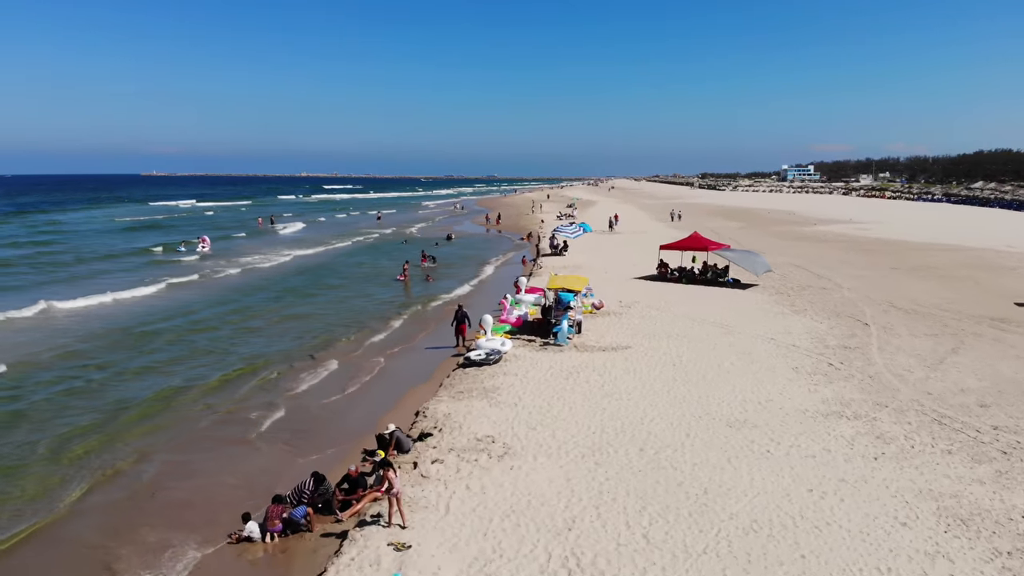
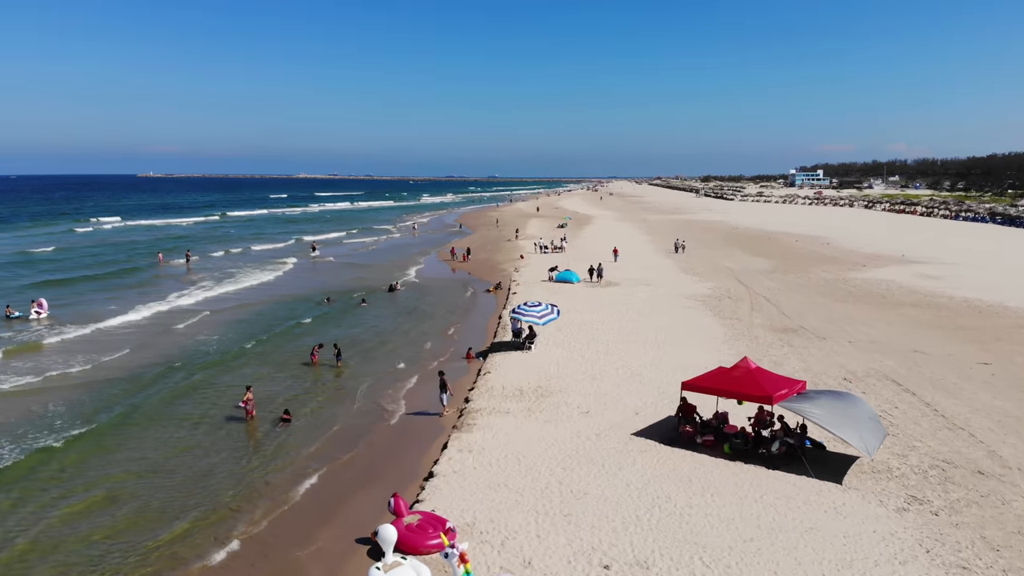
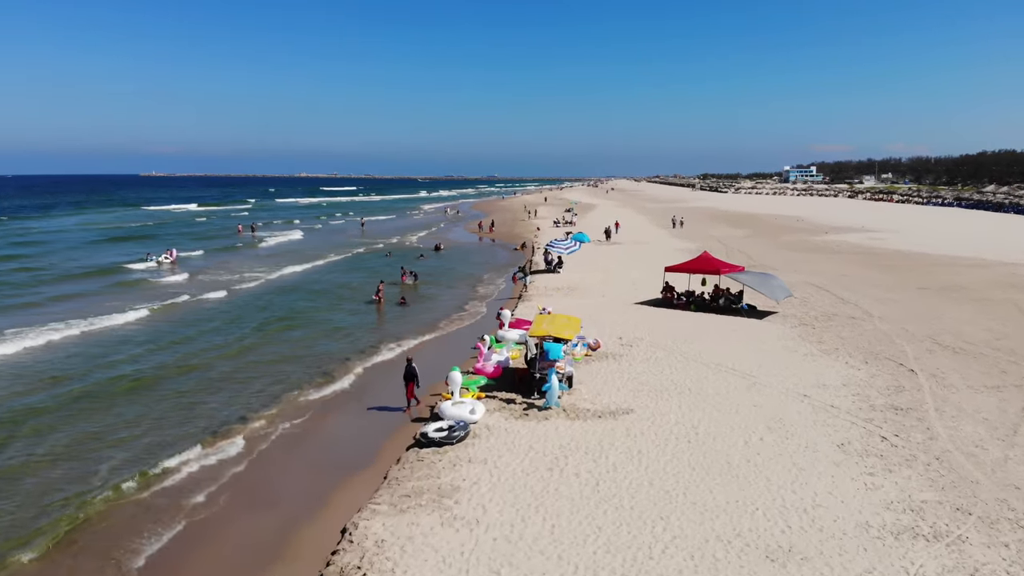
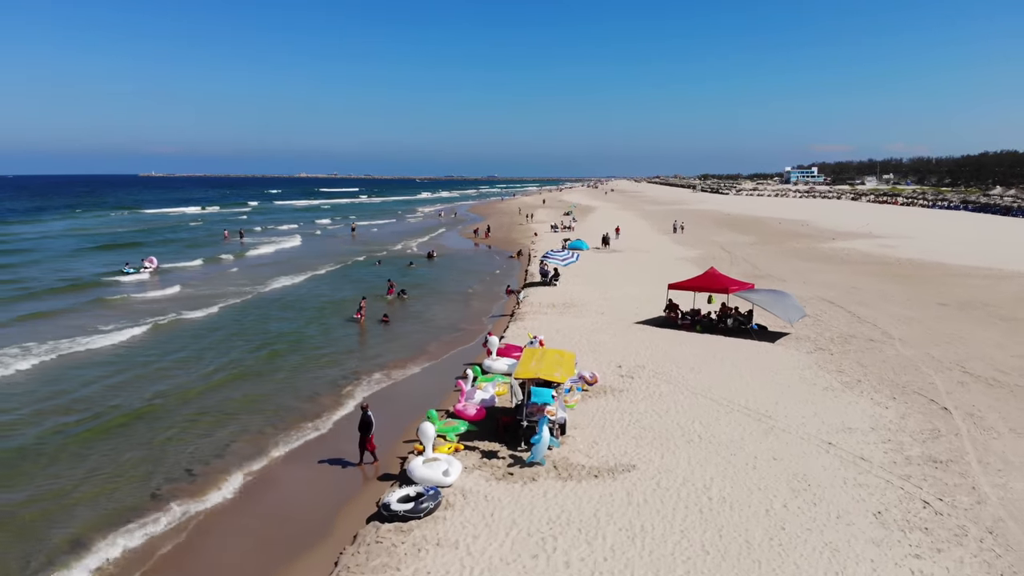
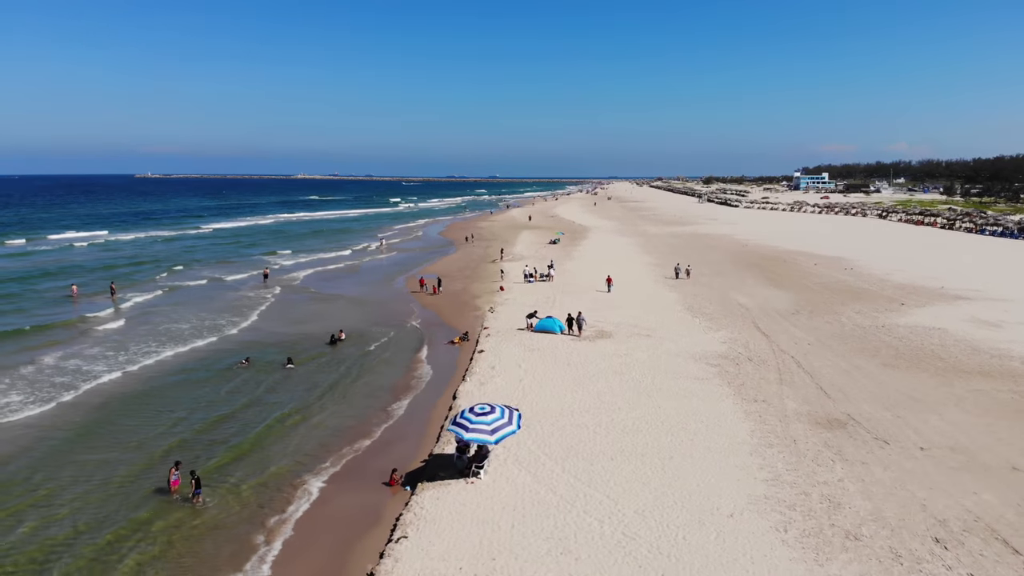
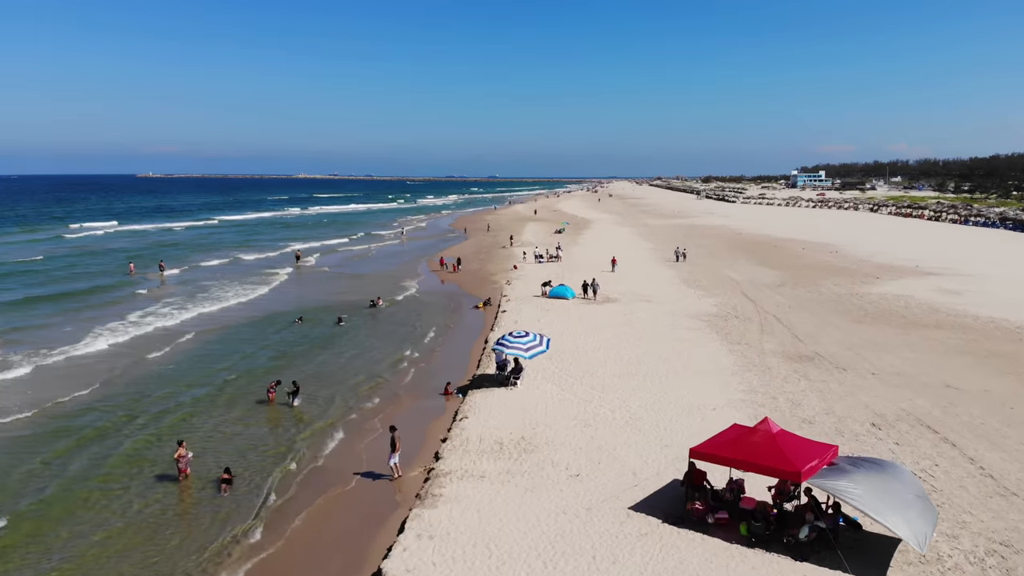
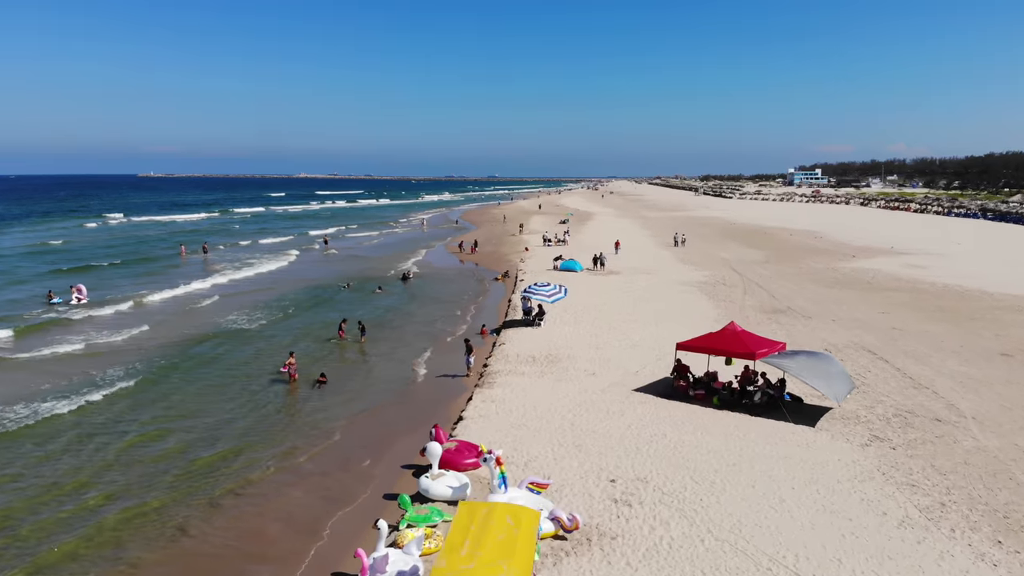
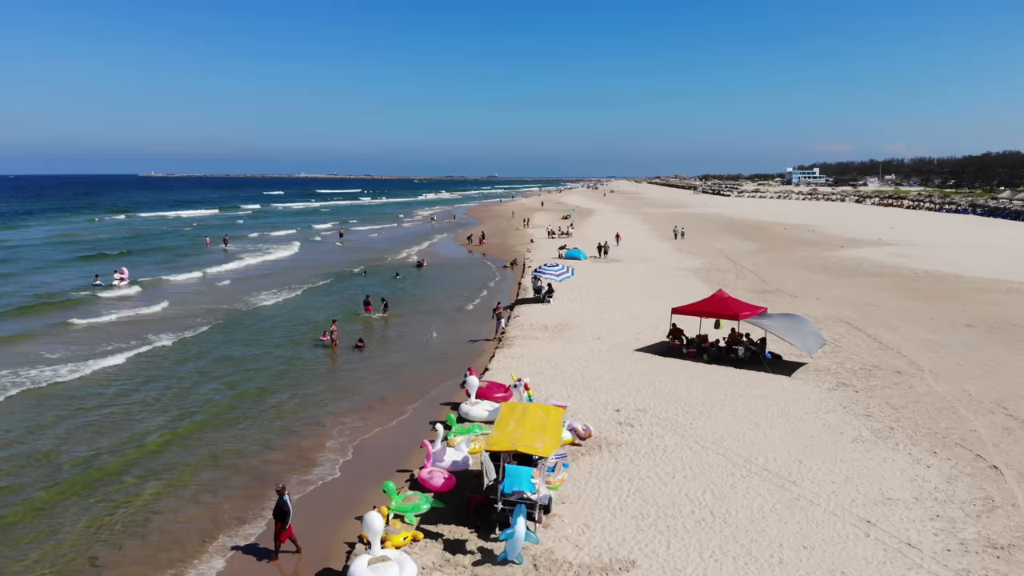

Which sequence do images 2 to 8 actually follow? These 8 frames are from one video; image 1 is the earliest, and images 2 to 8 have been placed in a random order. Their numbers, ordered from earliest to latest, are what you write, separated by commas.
3, 4, 8, 7, 2, 6, 5
